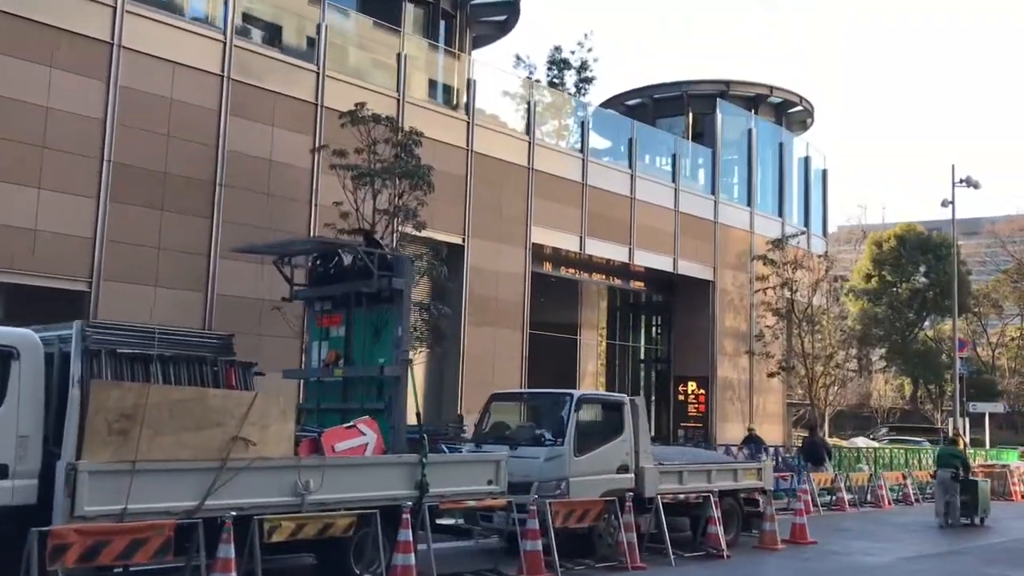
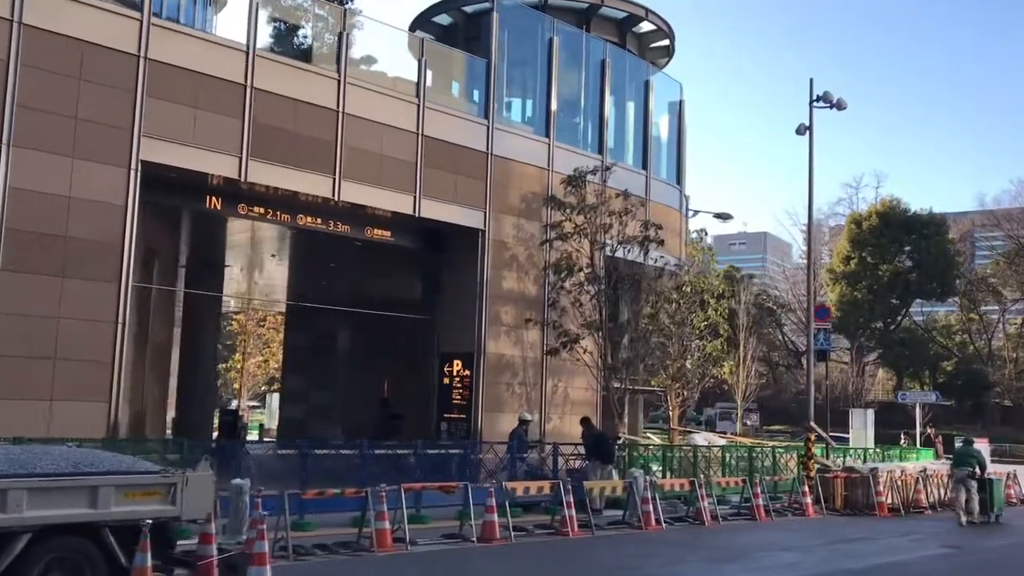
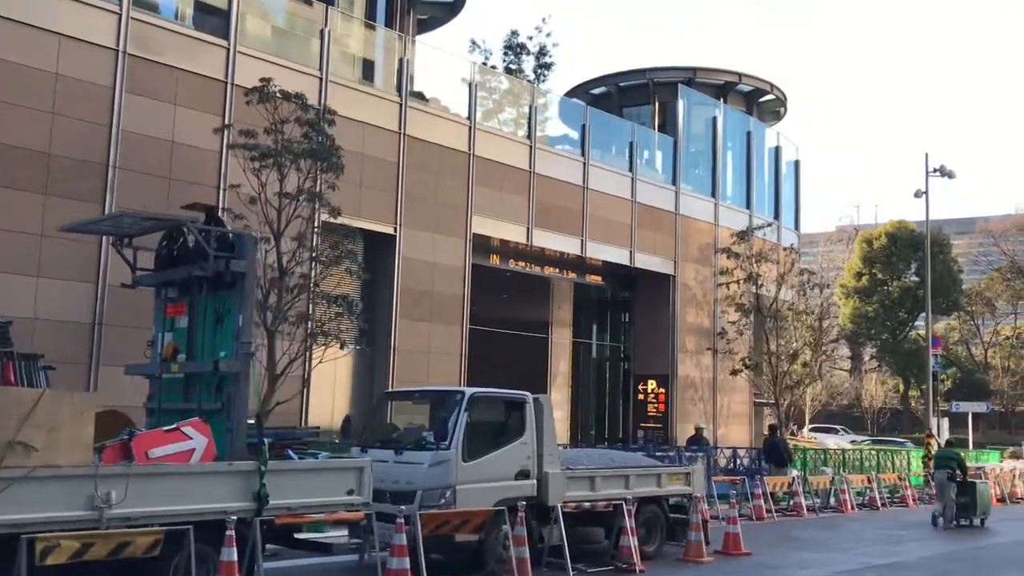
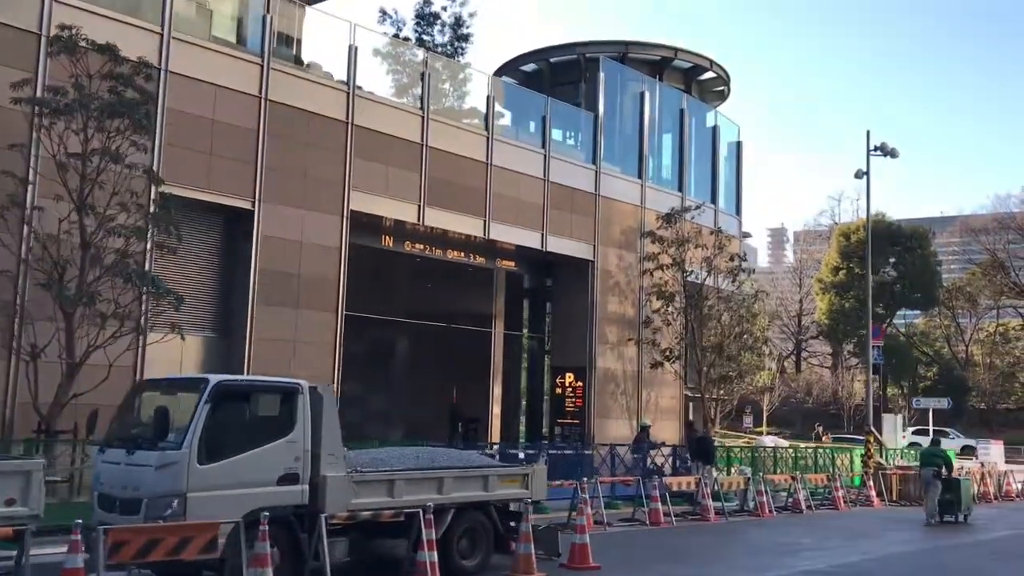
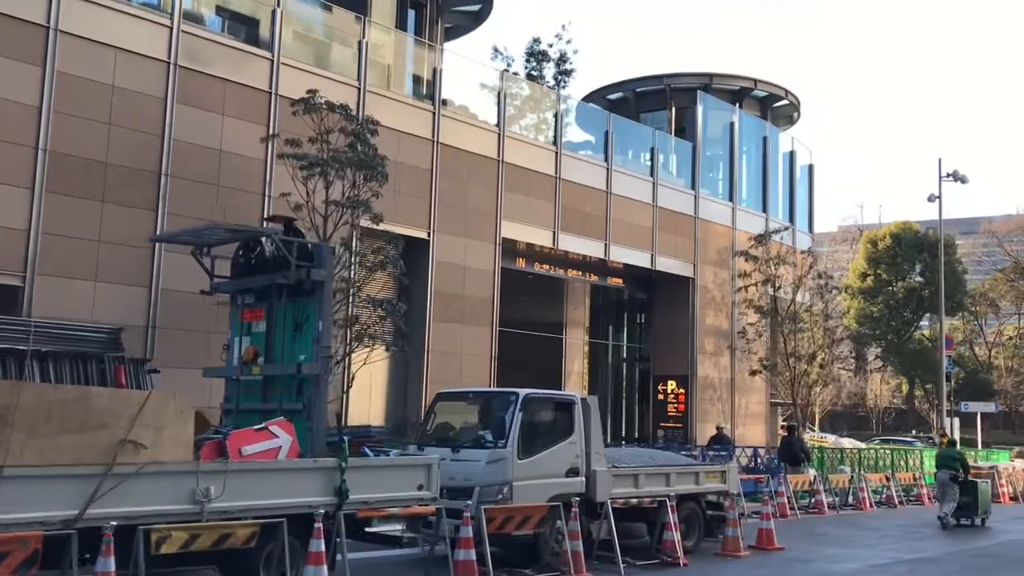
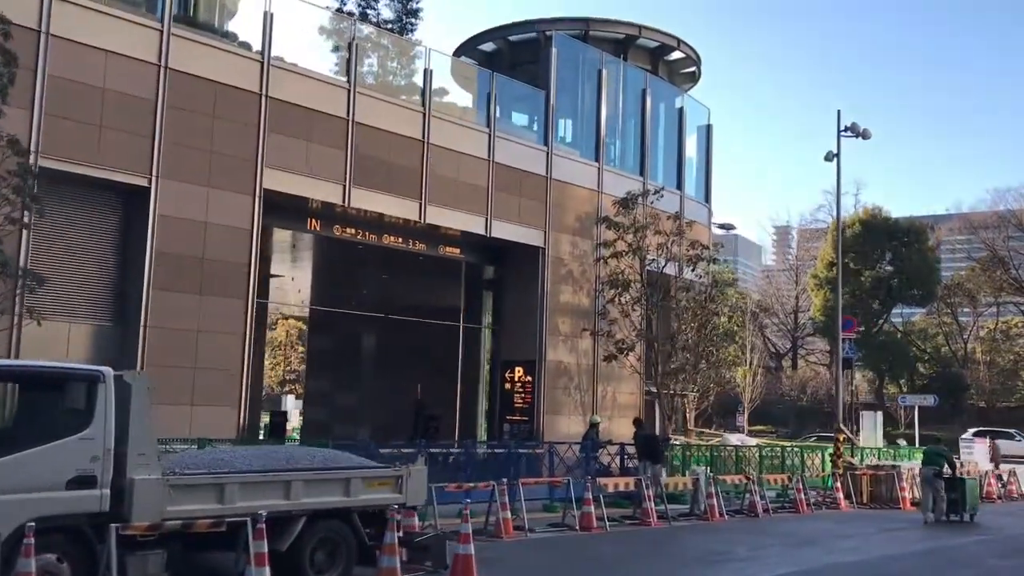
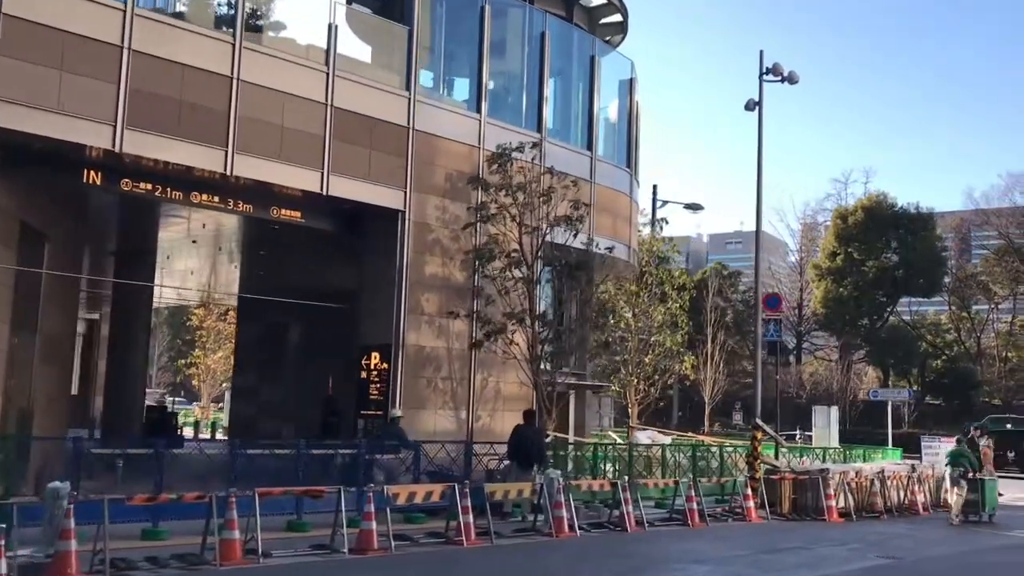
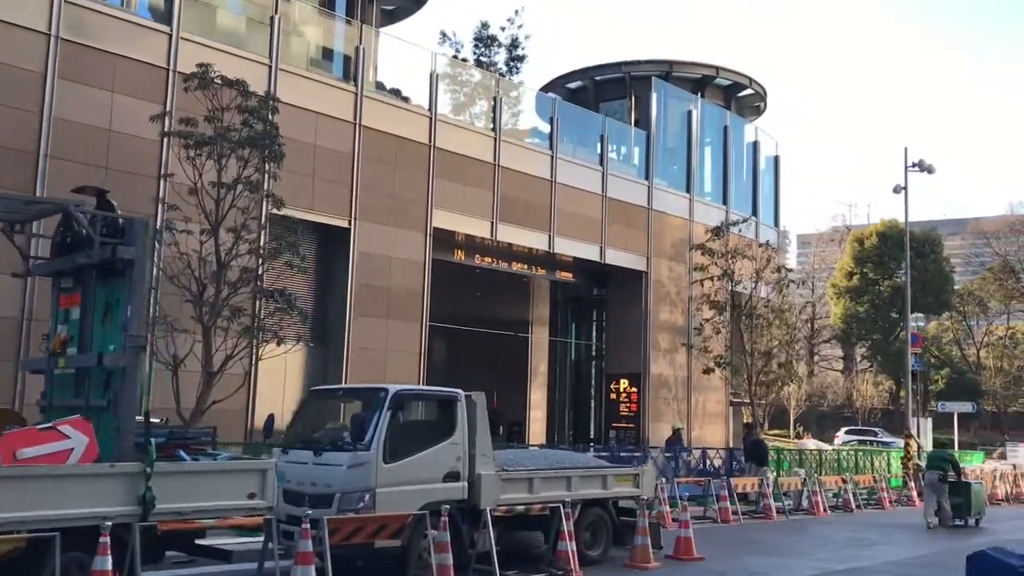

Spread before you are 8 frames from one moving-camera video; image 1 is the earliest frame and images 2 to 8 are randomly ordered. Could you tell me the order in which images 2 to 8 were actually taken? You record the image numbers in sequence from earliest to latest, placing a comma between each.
5, 3, 8, 4, 6, 2, 7
